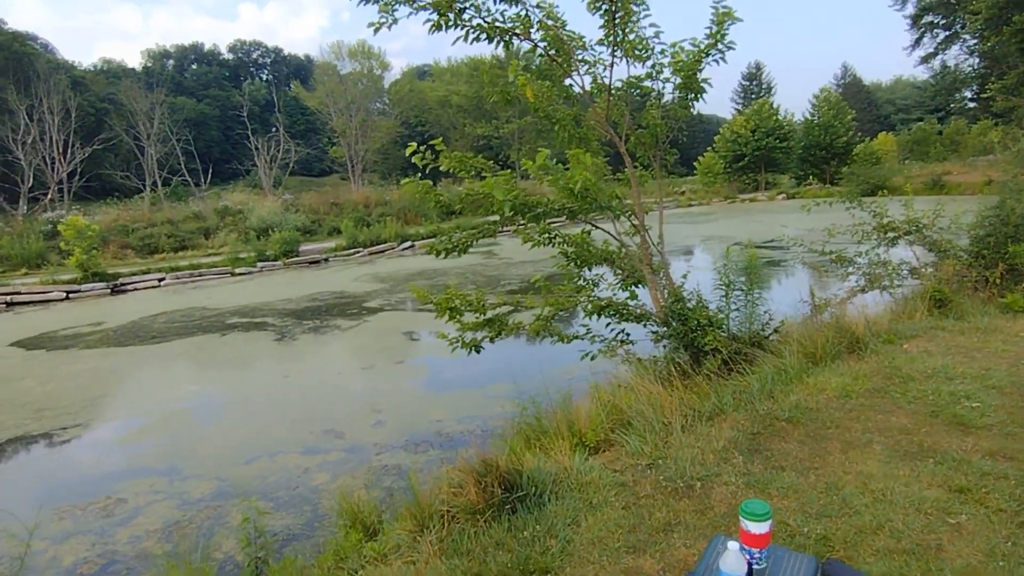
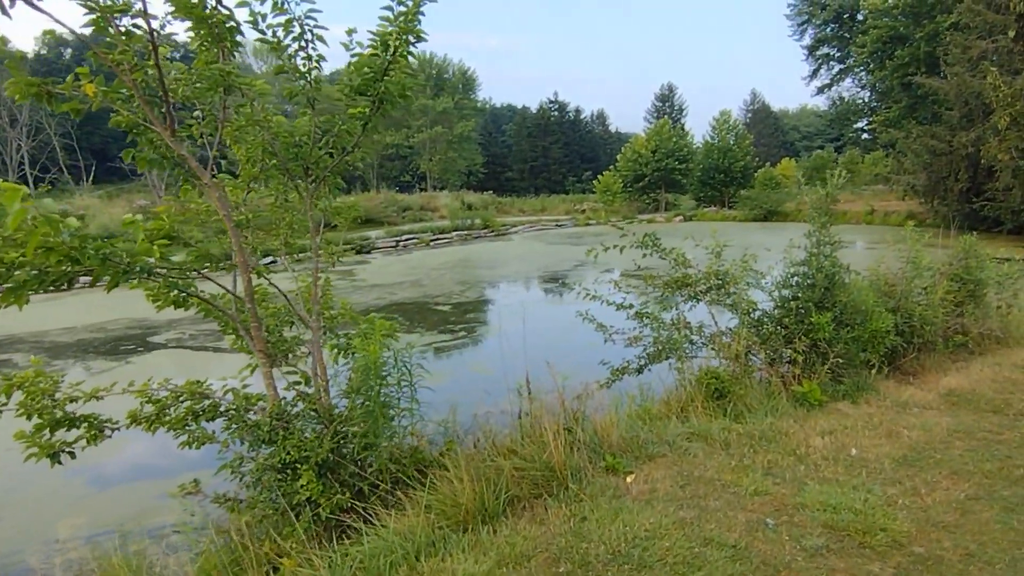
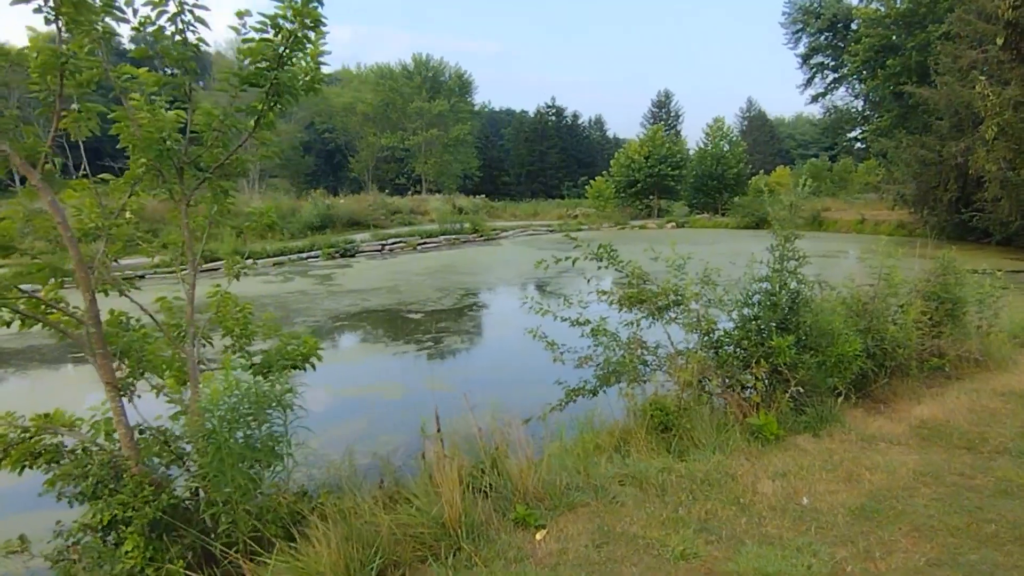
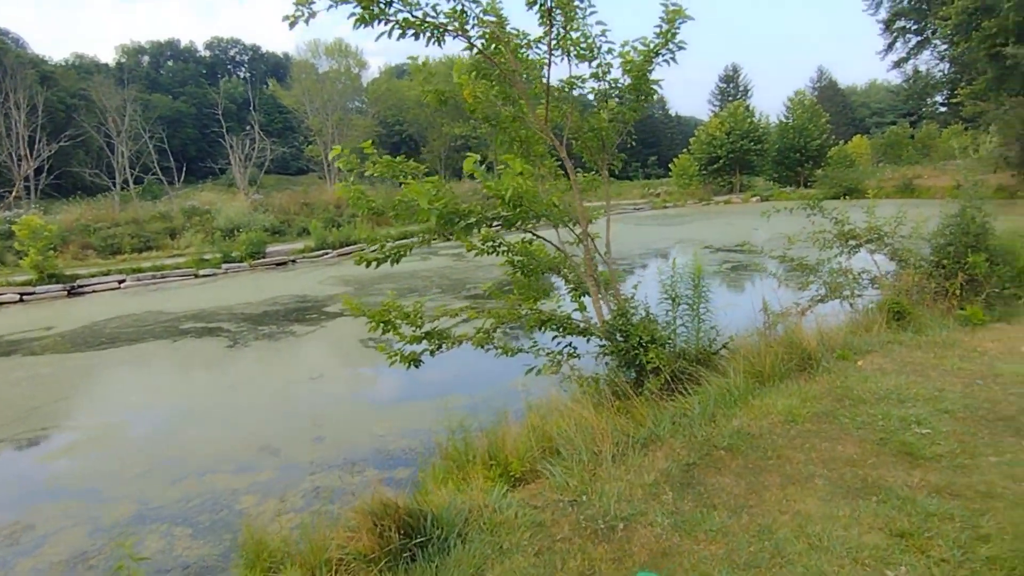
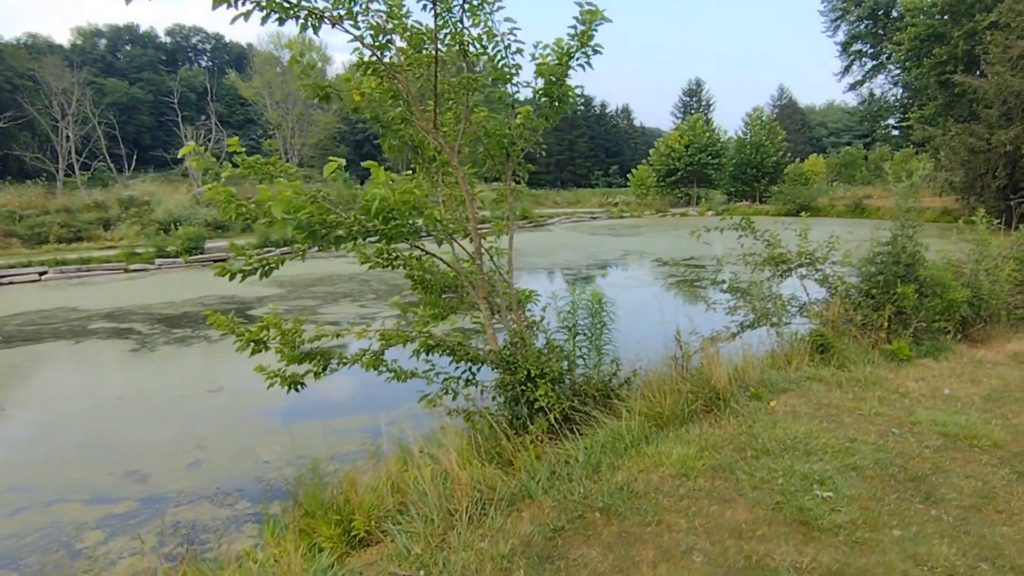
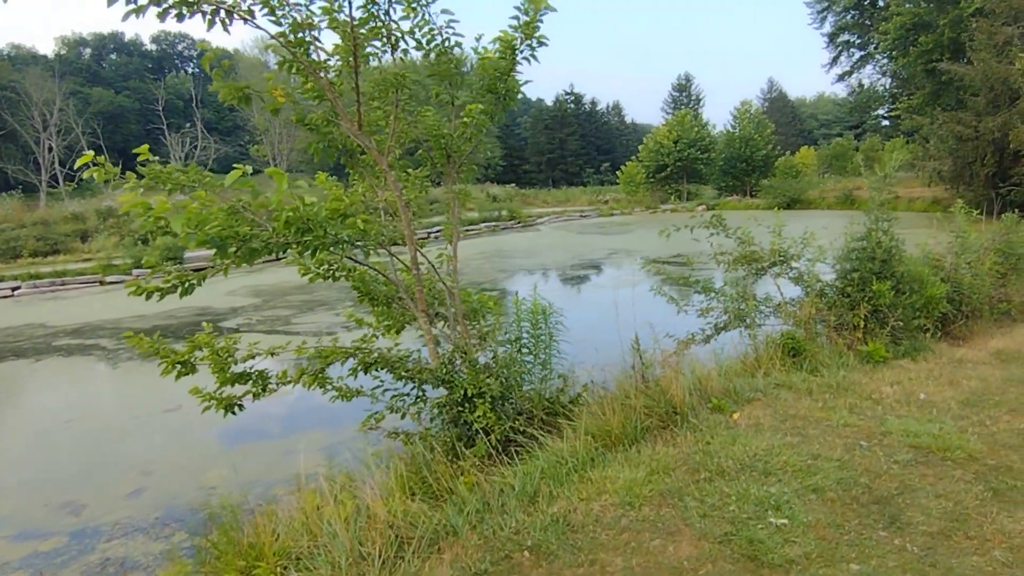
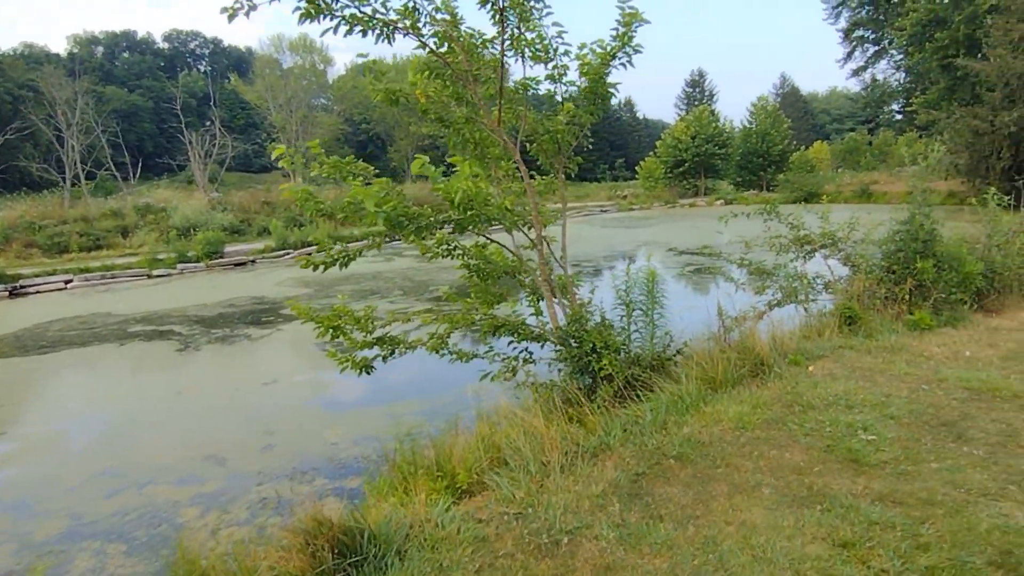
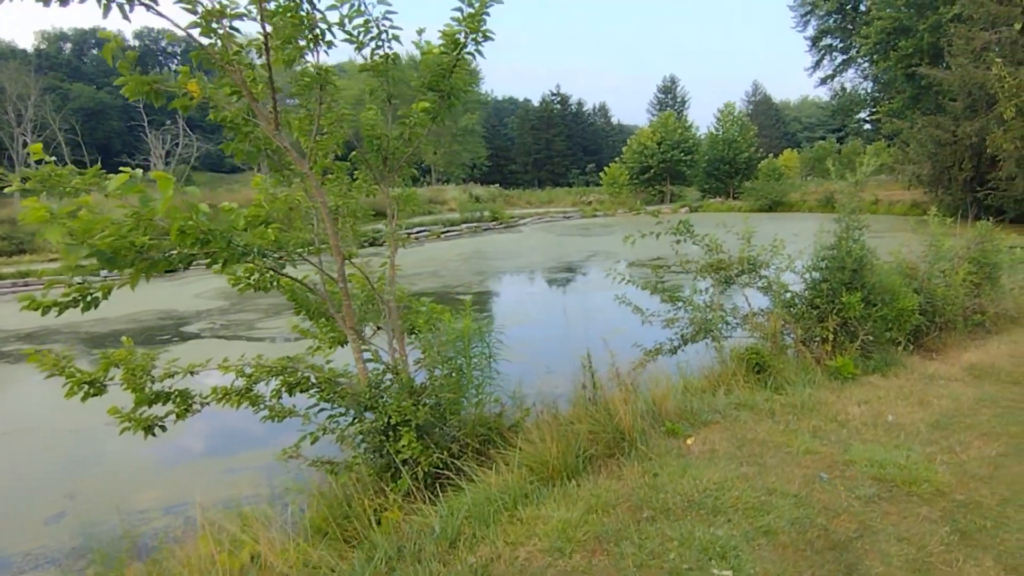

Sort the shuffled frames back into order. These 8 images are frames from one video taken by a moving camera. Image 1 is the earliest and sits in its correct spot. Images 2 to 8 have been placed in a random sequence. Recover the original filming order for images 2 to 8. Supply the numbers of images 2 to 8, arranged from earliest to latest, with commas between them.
4, 7, 5, 6, 8, 2, 3
